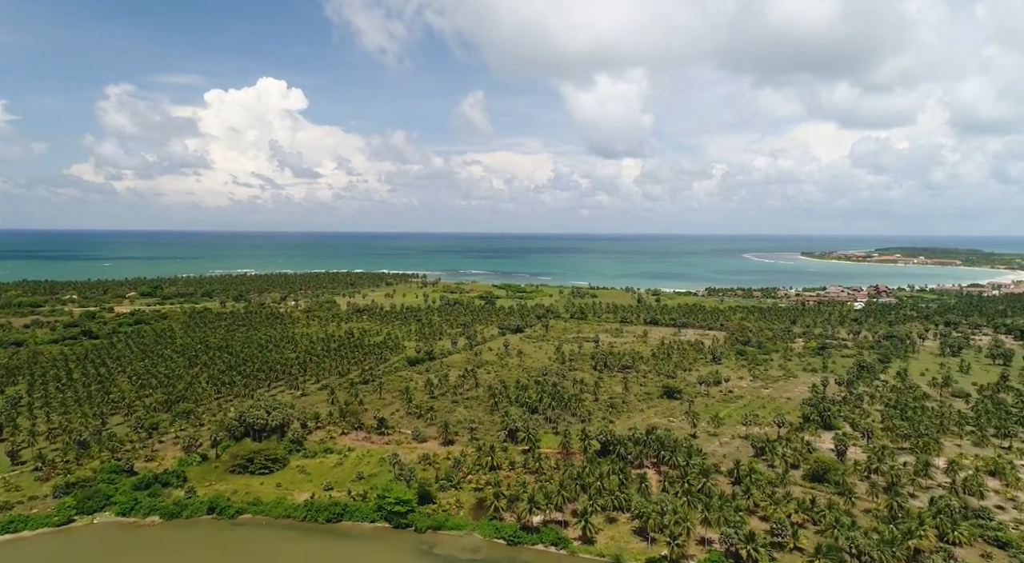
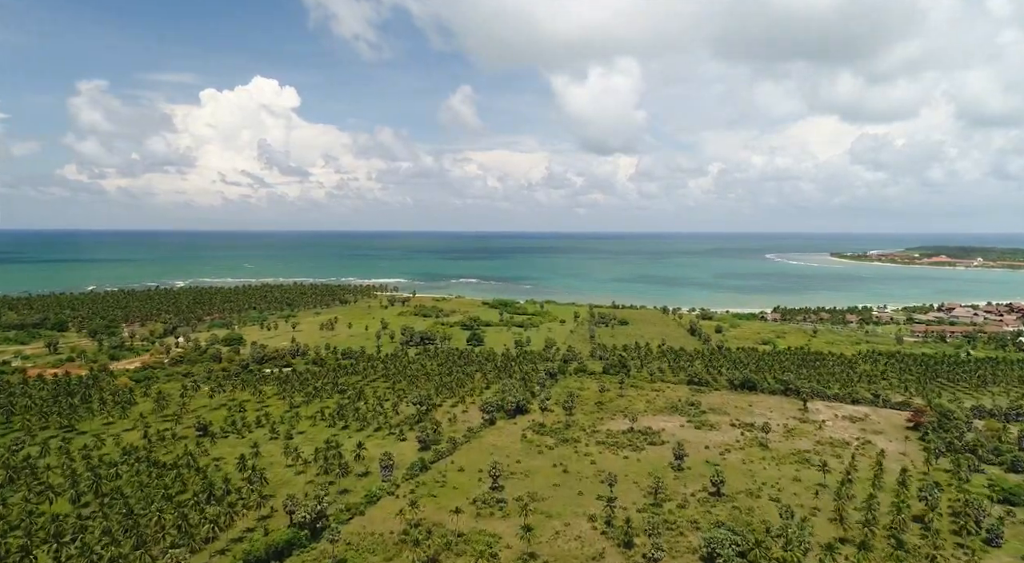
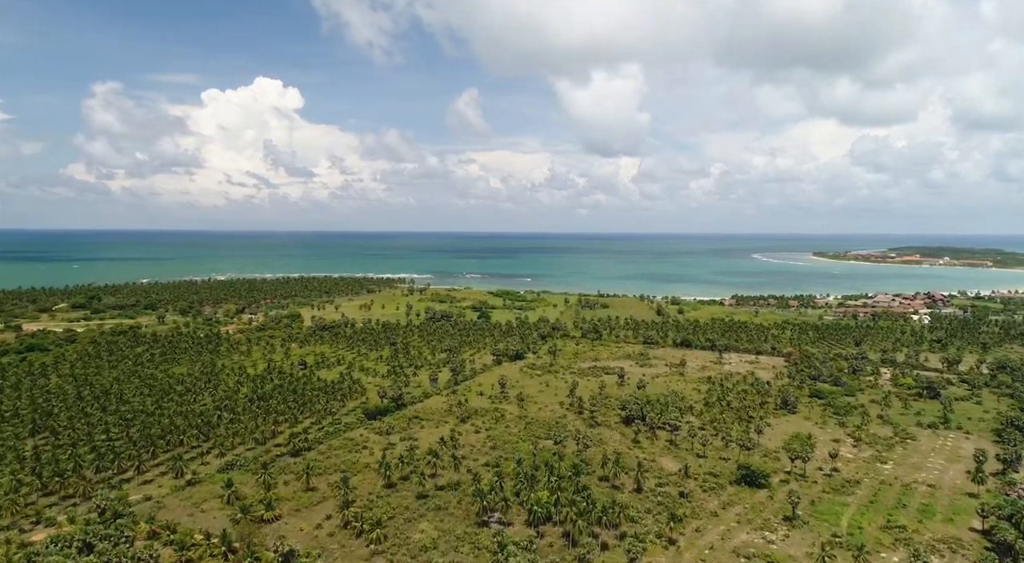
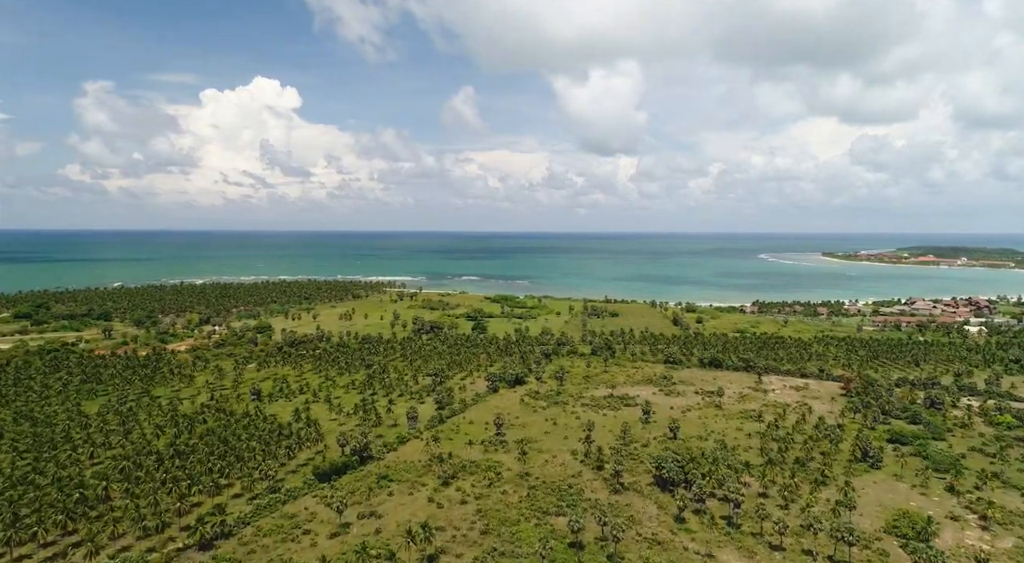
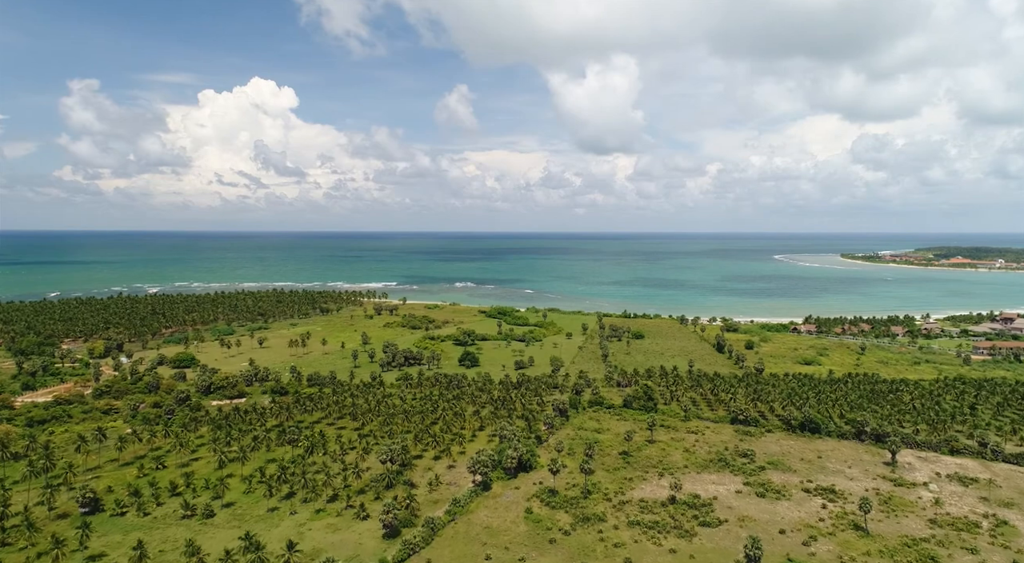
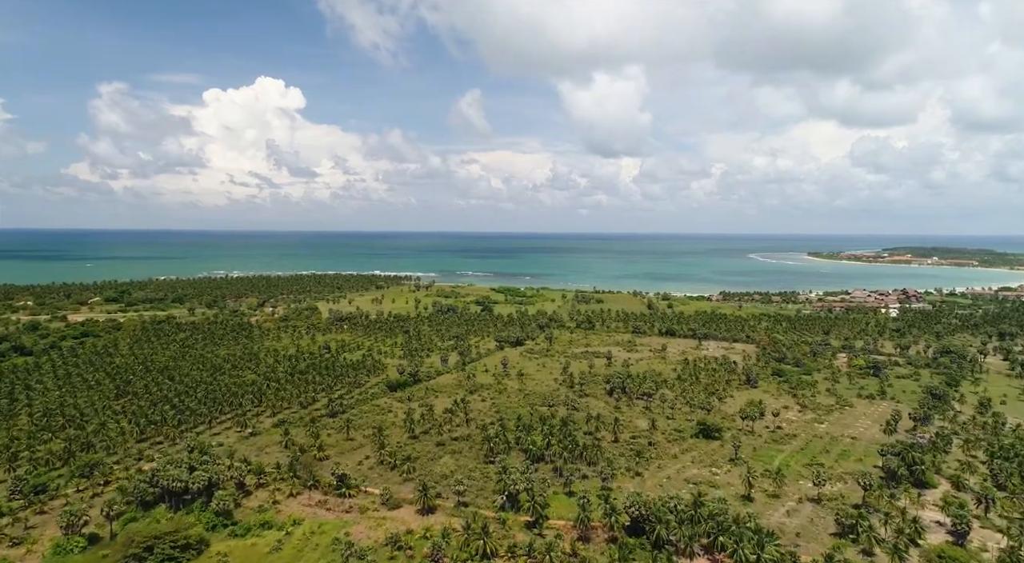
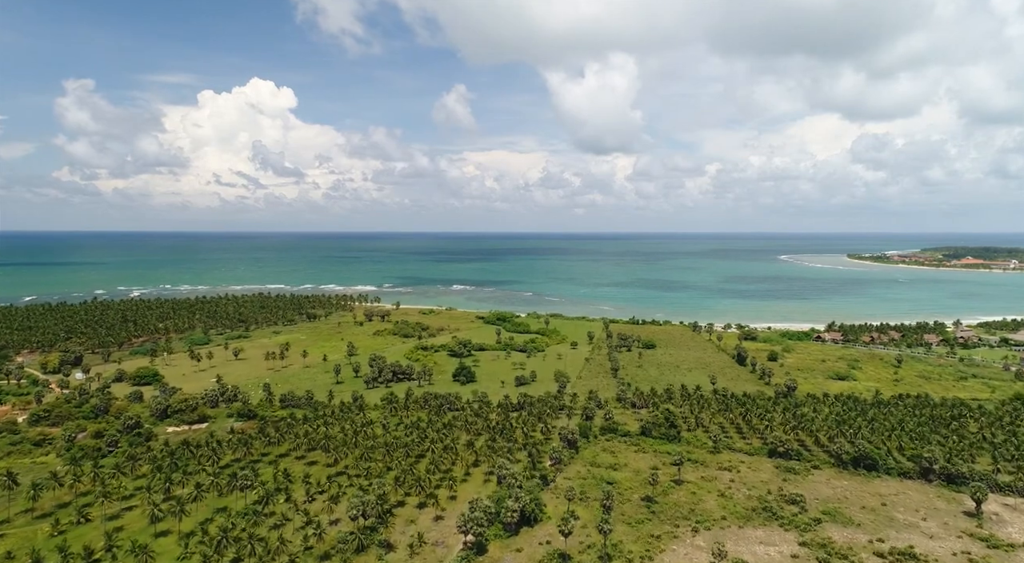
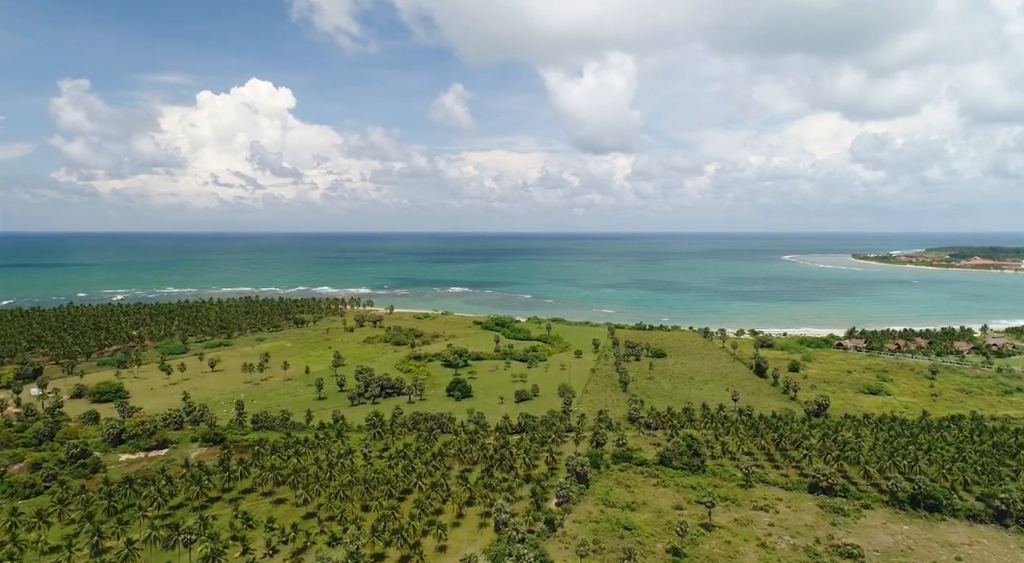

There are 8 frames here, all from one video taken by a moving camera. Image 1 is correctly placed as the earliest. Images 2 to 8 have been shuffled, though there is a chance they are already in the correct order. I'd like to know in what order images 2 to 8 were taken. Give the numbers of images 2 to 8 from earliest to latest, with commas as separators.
6, 3, 4, 2, 5, 7, 8
